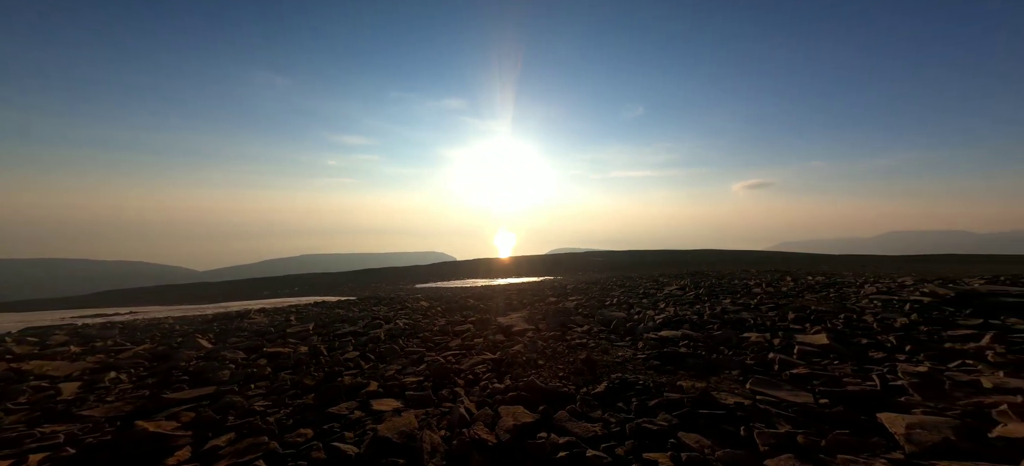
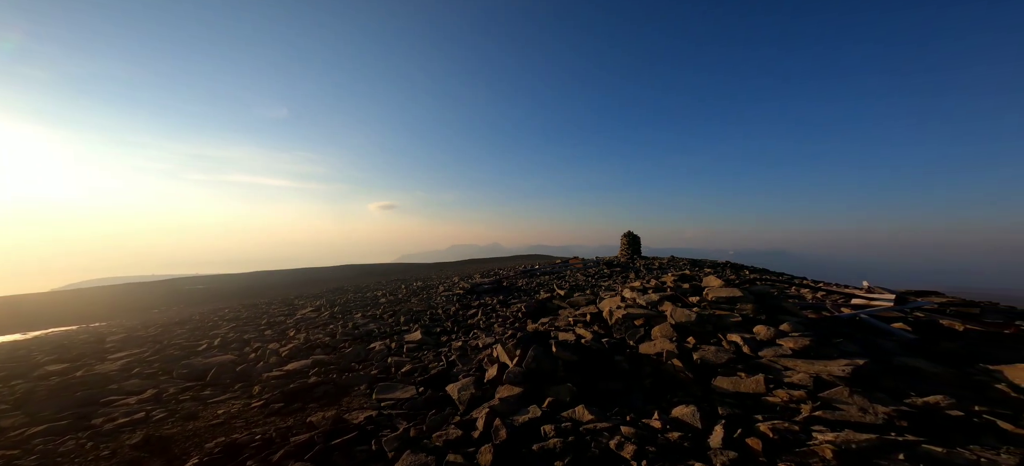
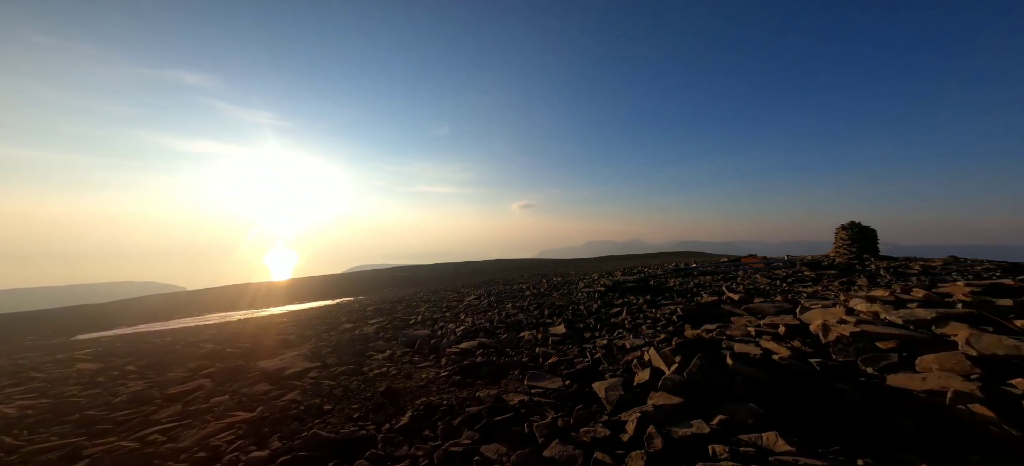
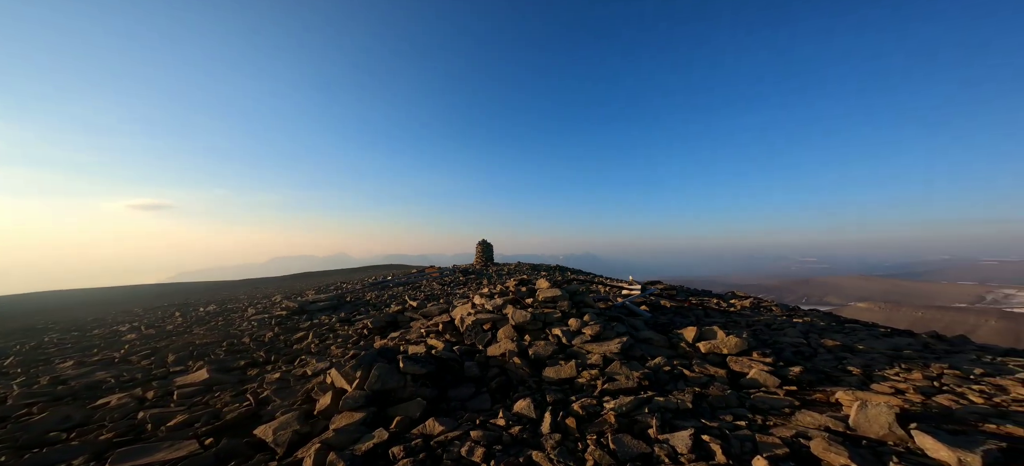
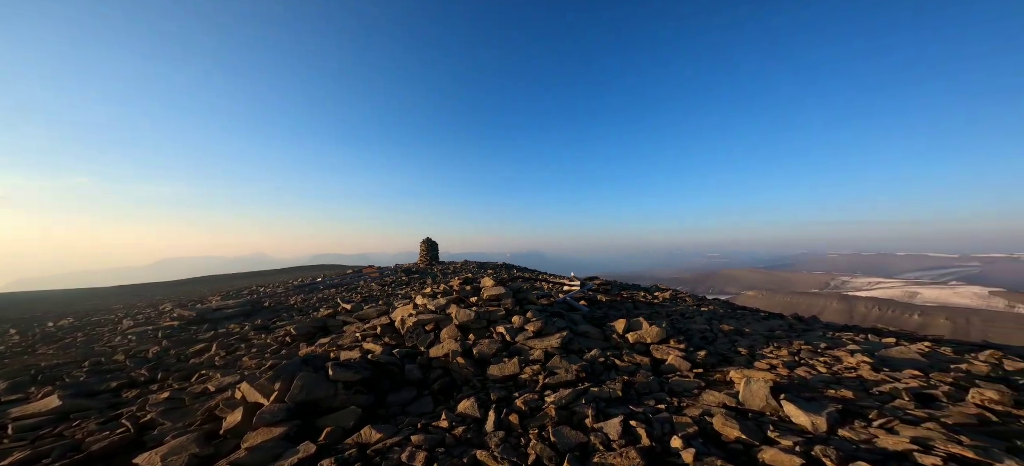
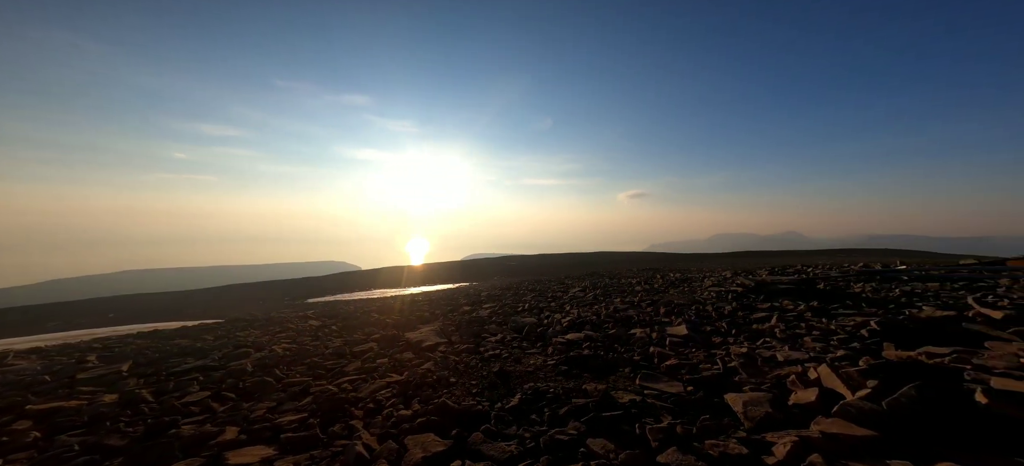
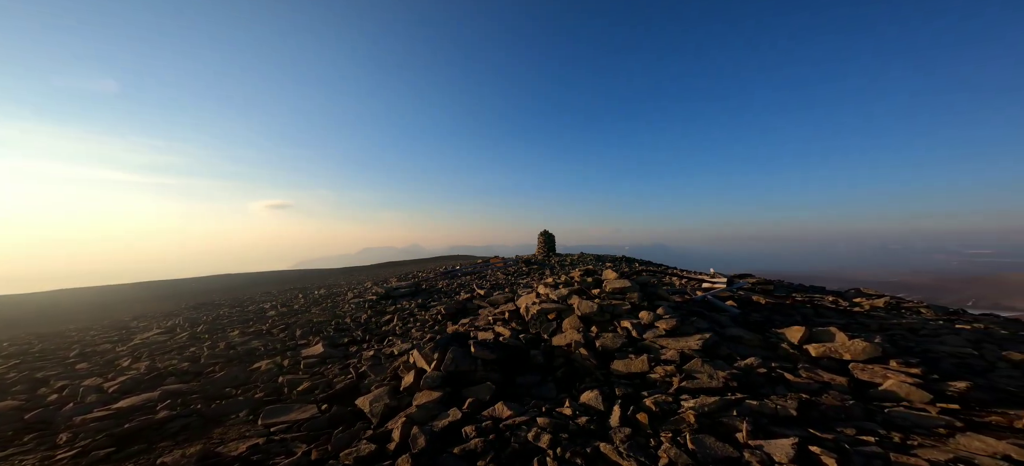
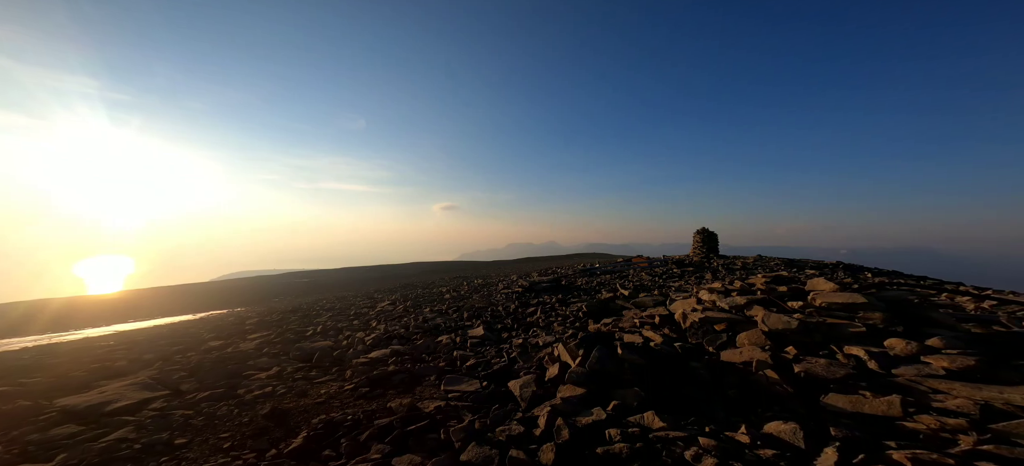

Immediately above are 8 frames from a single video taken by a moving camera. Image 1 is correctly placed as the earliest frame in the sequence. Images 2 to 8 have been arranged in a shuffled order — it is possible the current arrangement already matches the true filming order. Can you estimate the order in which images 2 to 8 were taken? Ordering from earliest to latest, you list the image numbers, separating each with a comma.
6, 3, 8, 2, 7, 4, 5
